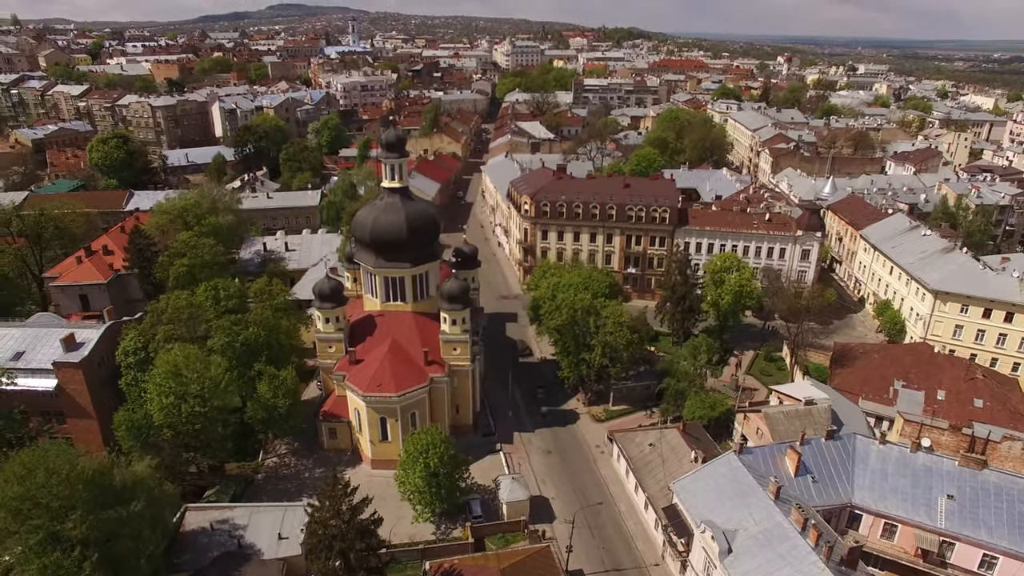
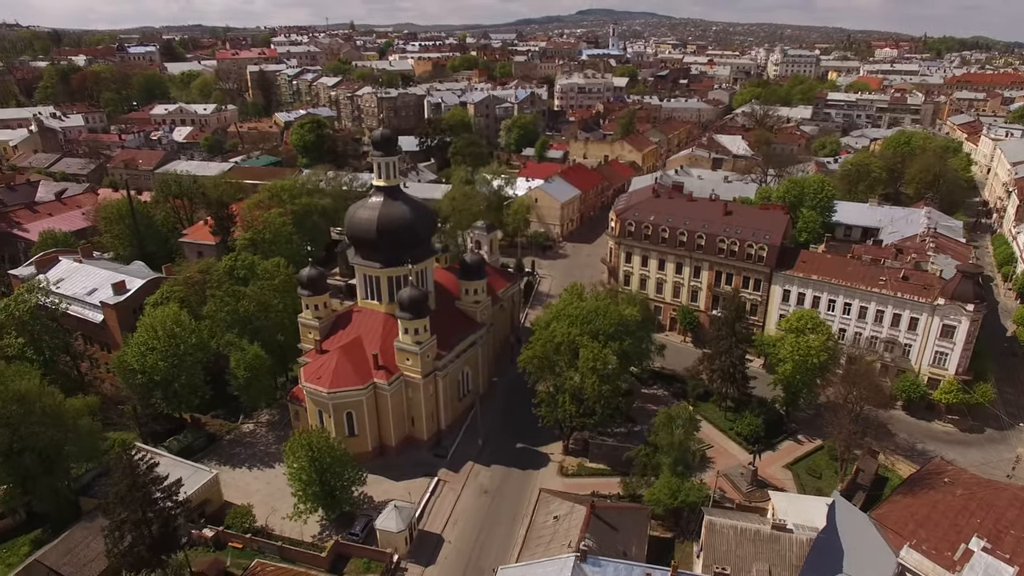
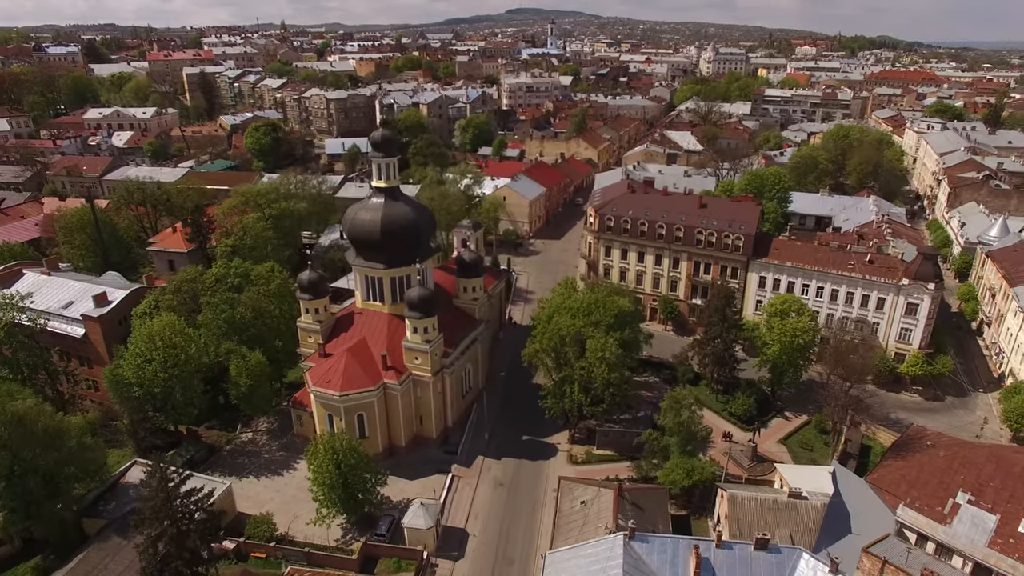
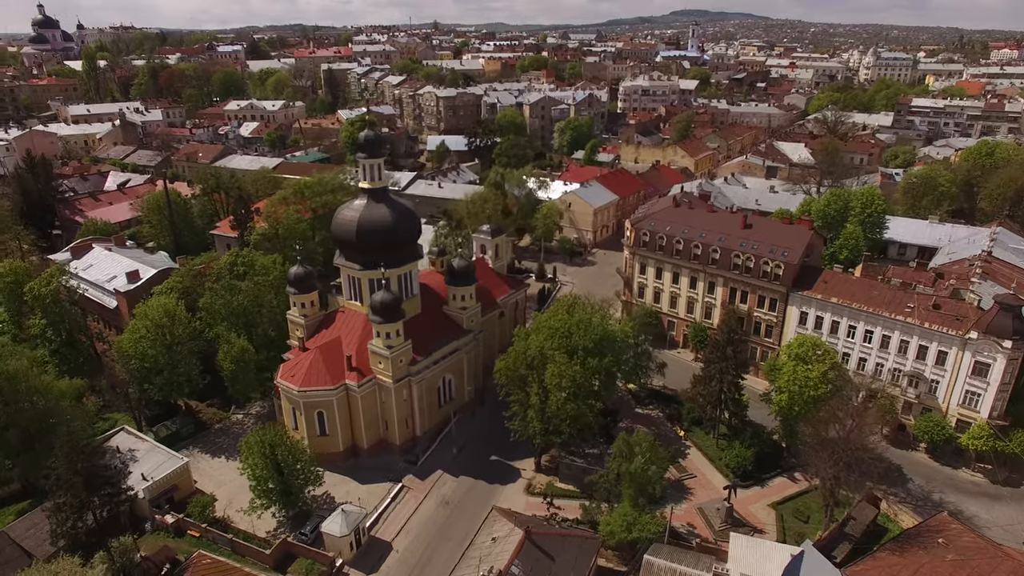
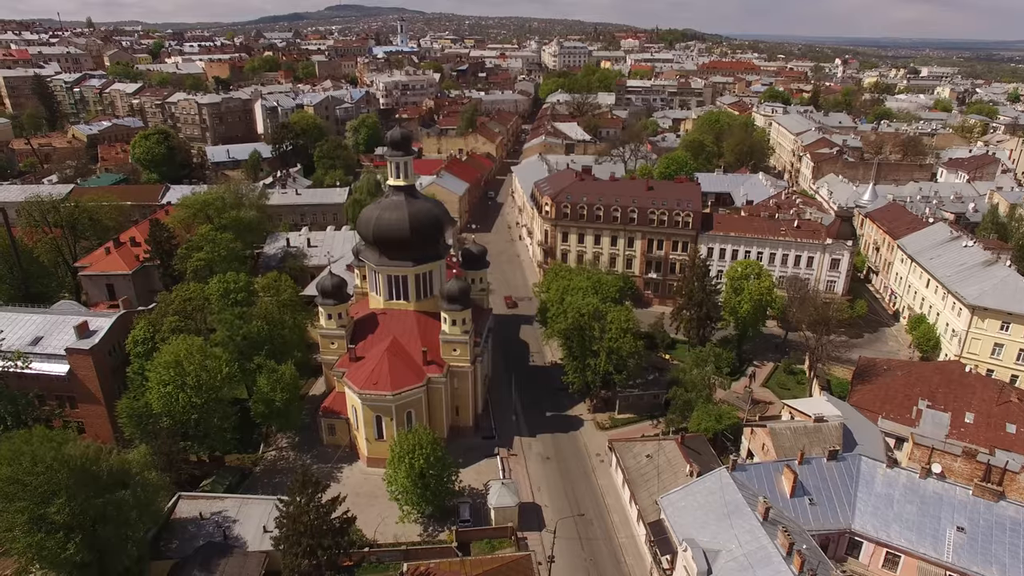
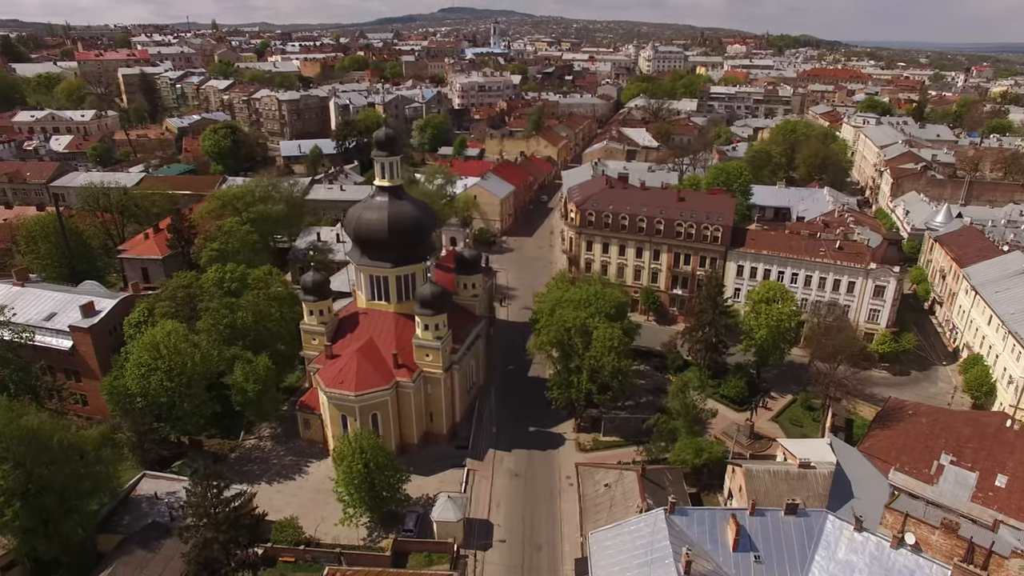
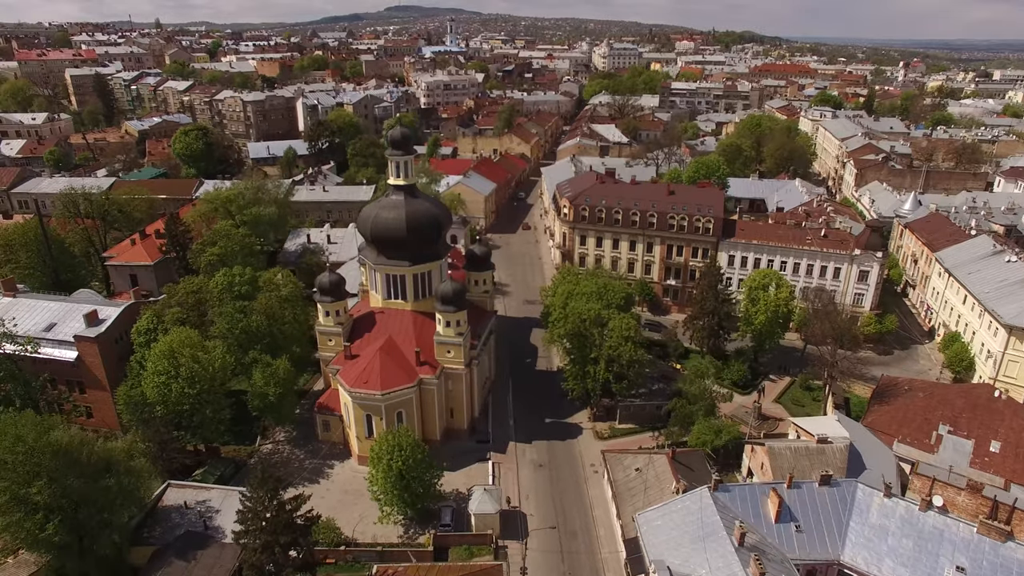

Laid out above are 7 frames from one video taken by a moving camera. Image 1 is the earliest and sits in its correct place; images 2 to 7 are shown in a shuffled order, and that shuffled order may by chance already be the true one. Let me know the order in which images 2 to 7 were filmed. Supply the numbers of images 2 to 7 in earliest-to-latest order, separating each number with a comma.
5, 7, 6, 3, 2, 4
